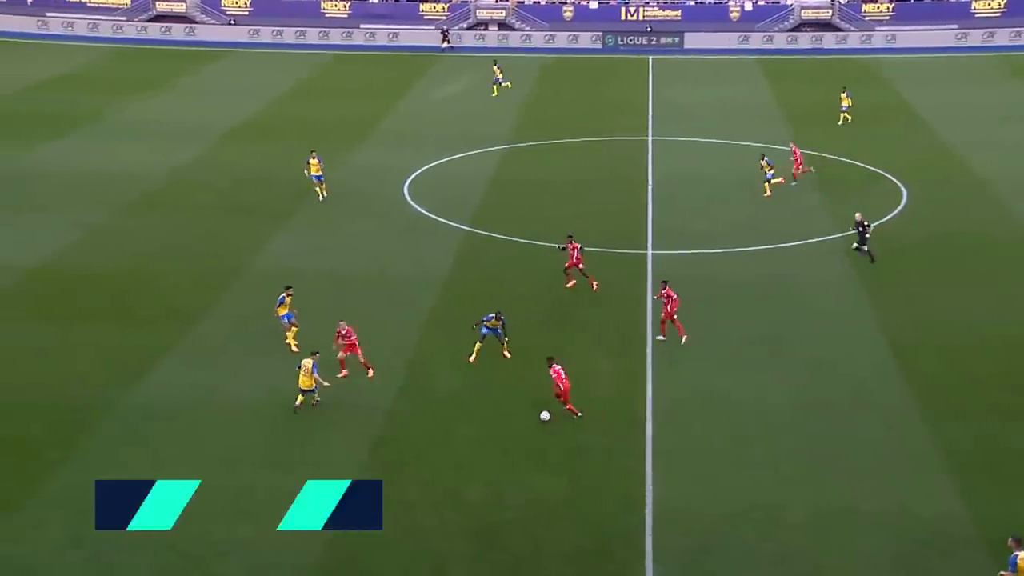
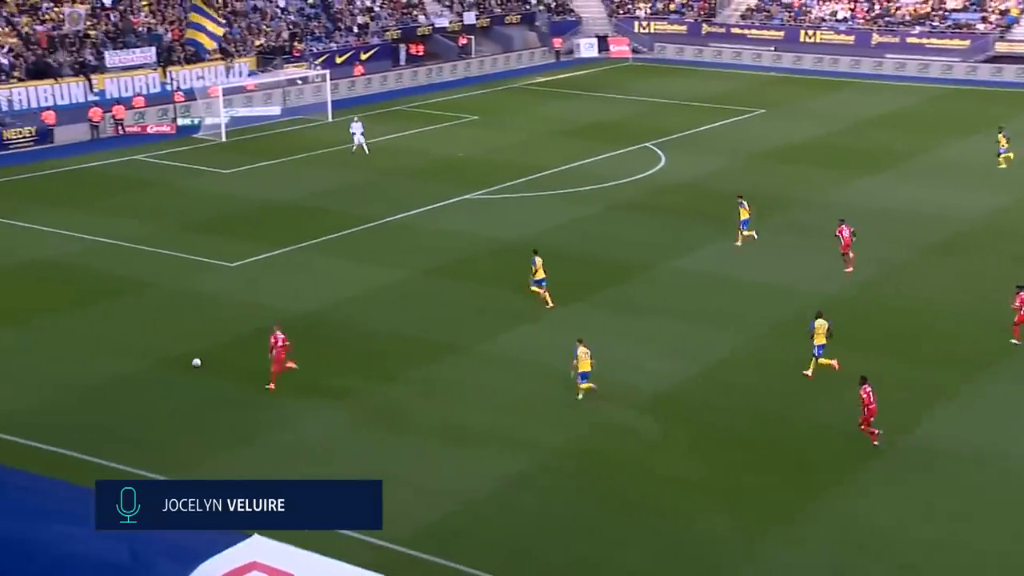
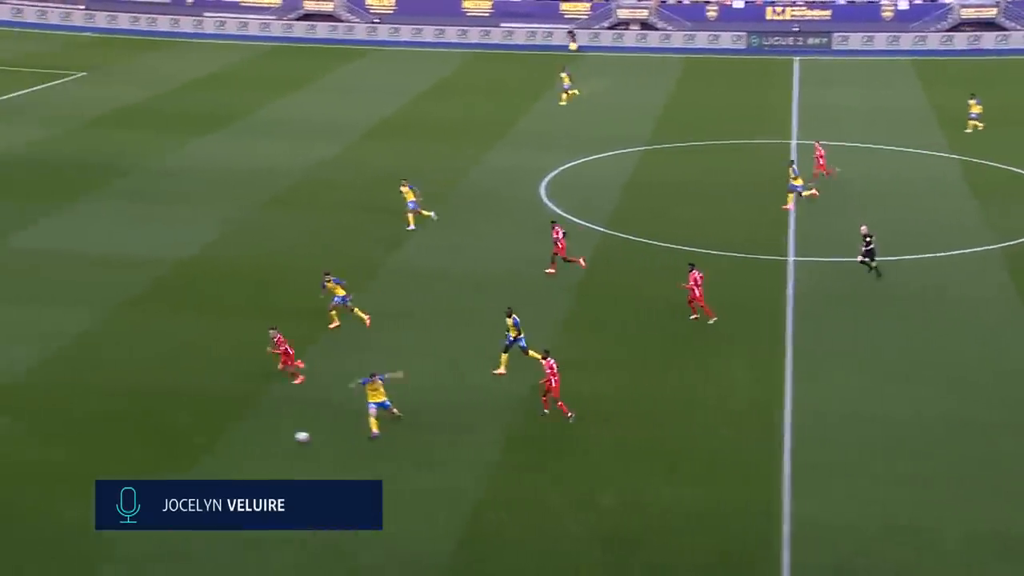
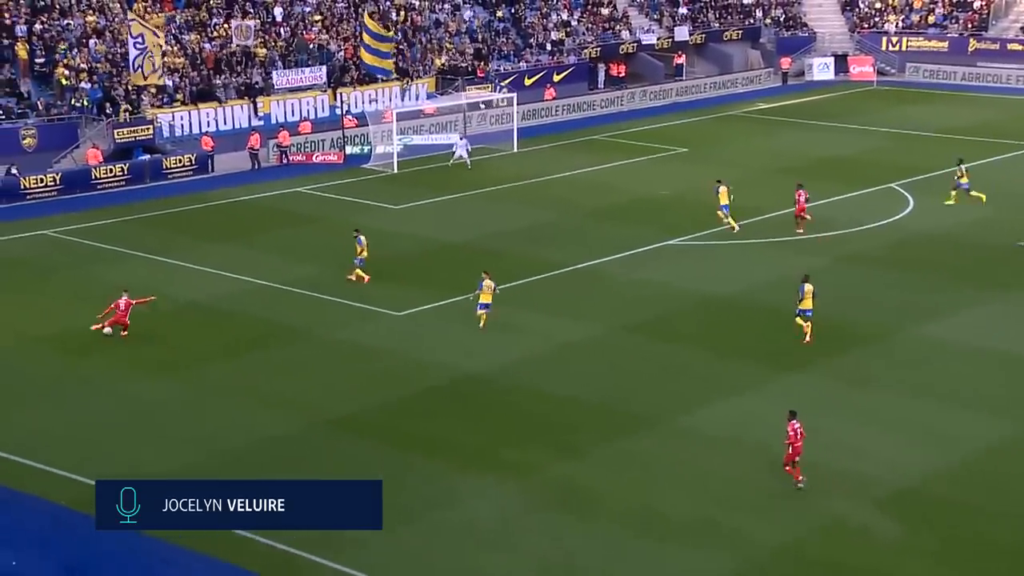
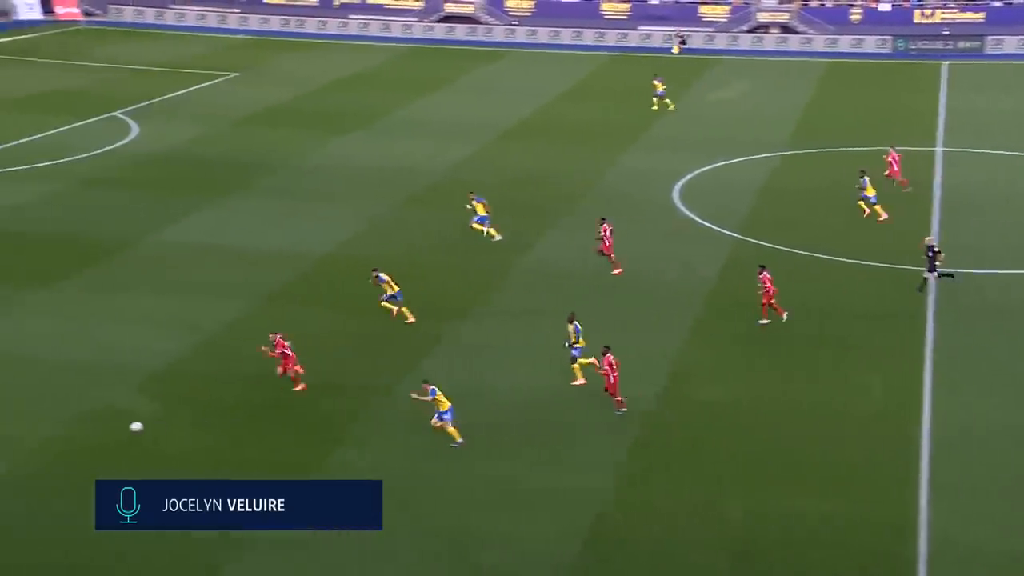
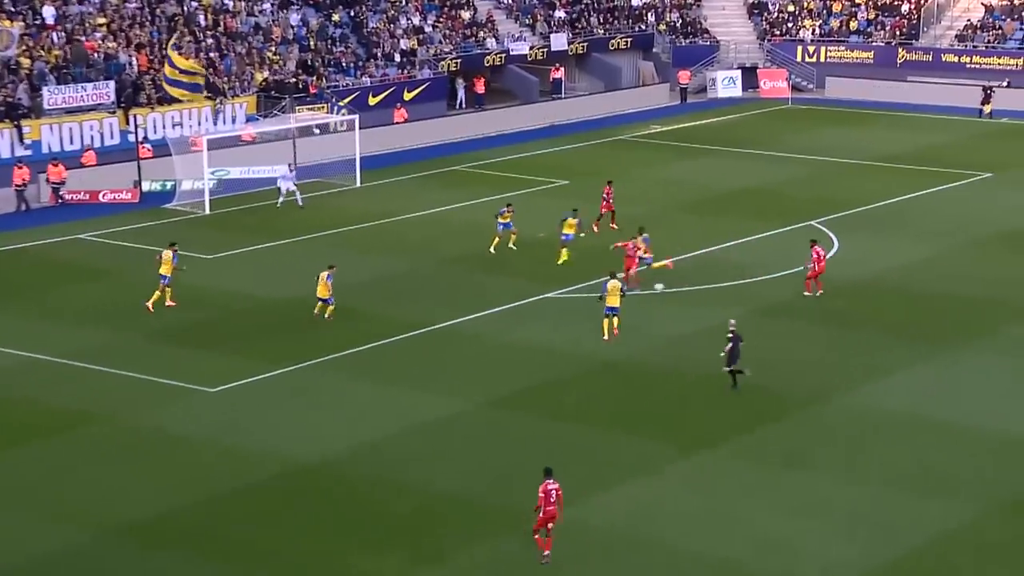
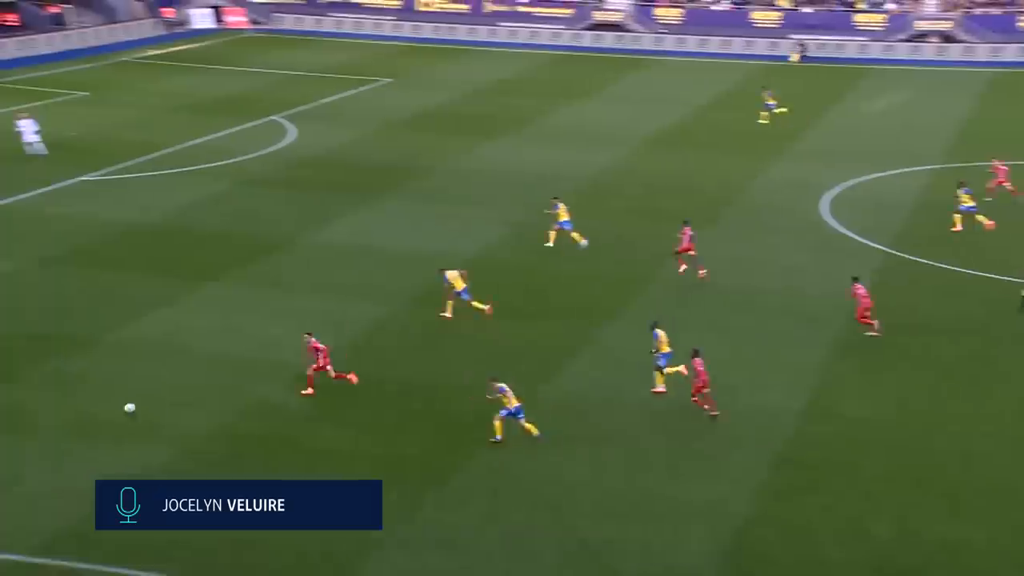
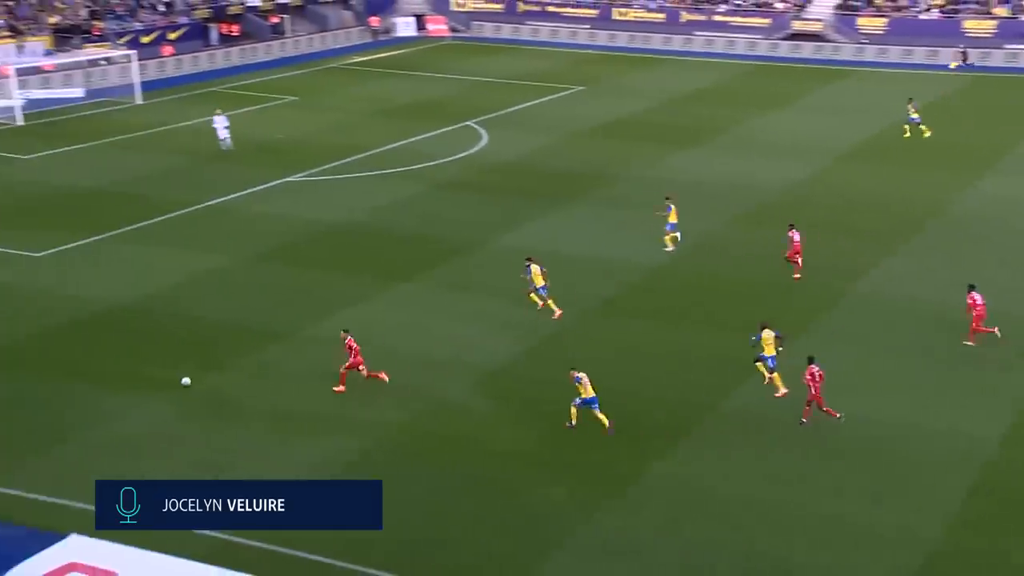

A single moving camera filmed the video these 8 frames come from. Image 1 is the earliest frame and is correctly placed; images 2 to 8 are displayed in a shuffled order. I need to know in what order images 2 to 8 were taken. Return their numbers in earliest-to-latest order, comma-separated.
3, 5, 7, 8, 2, 4, 6
